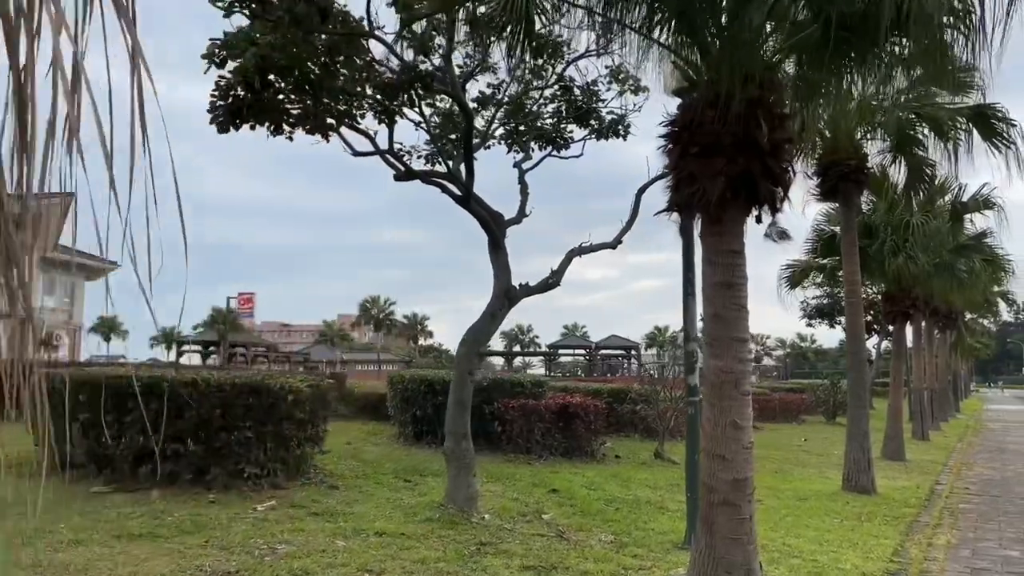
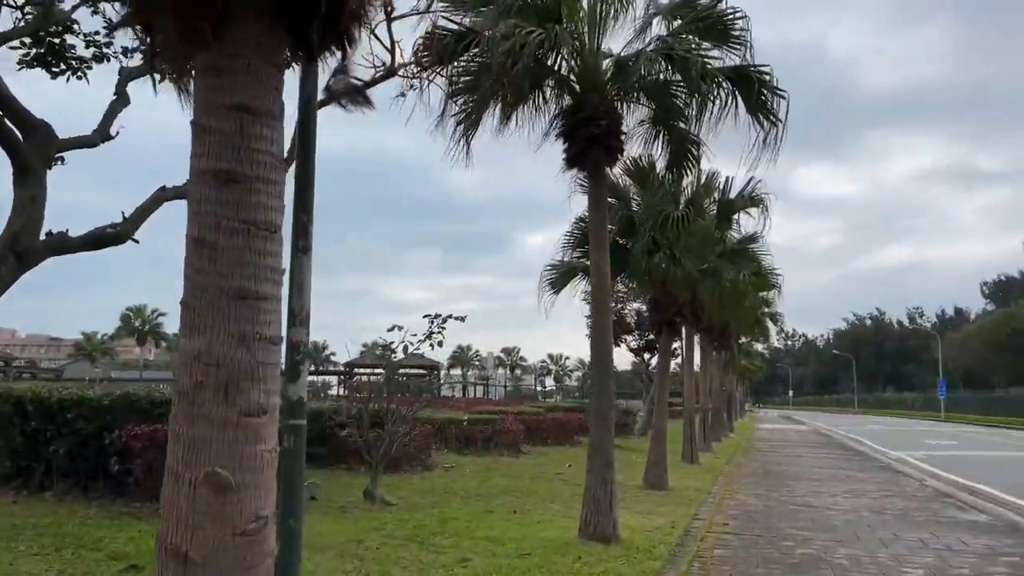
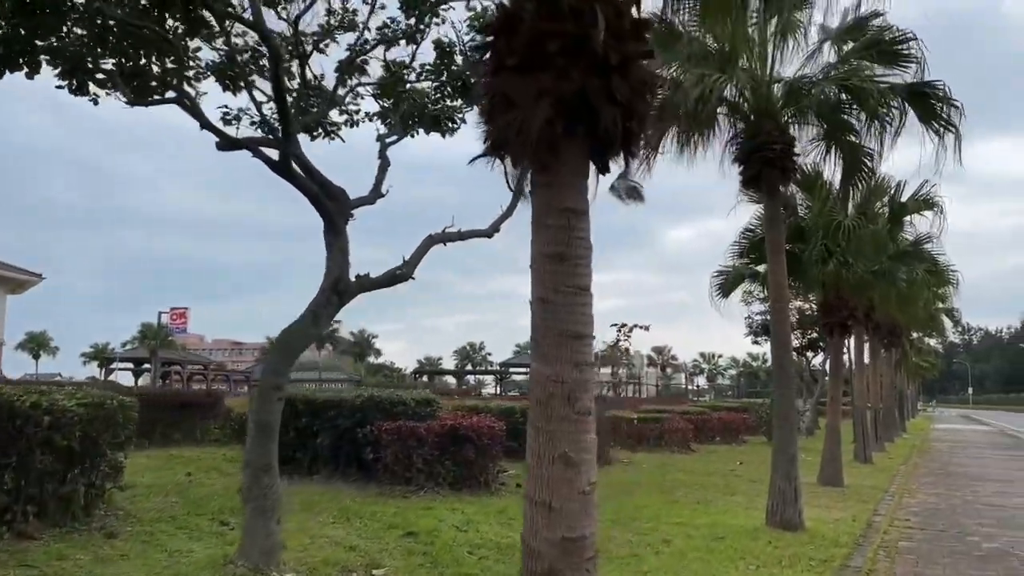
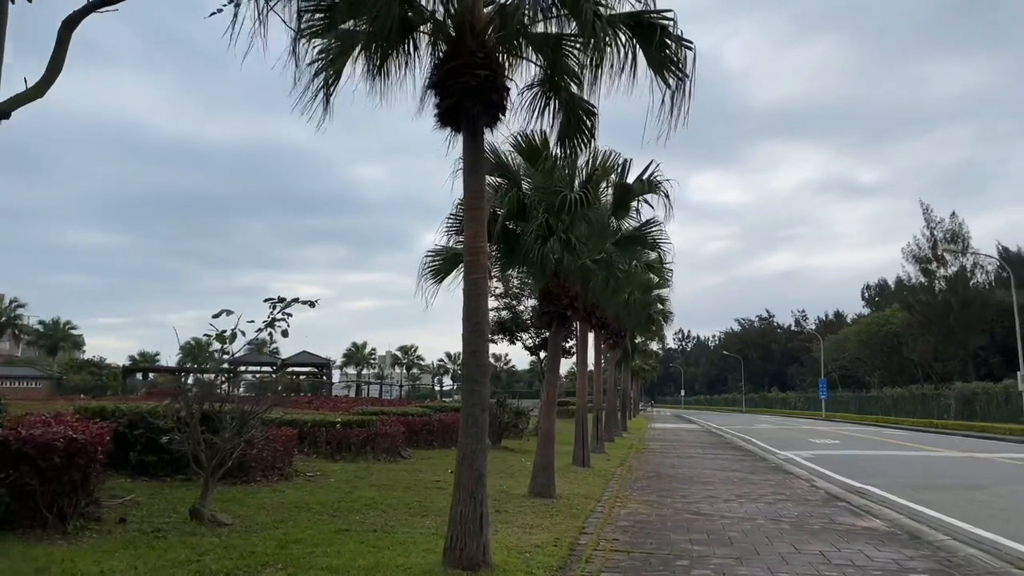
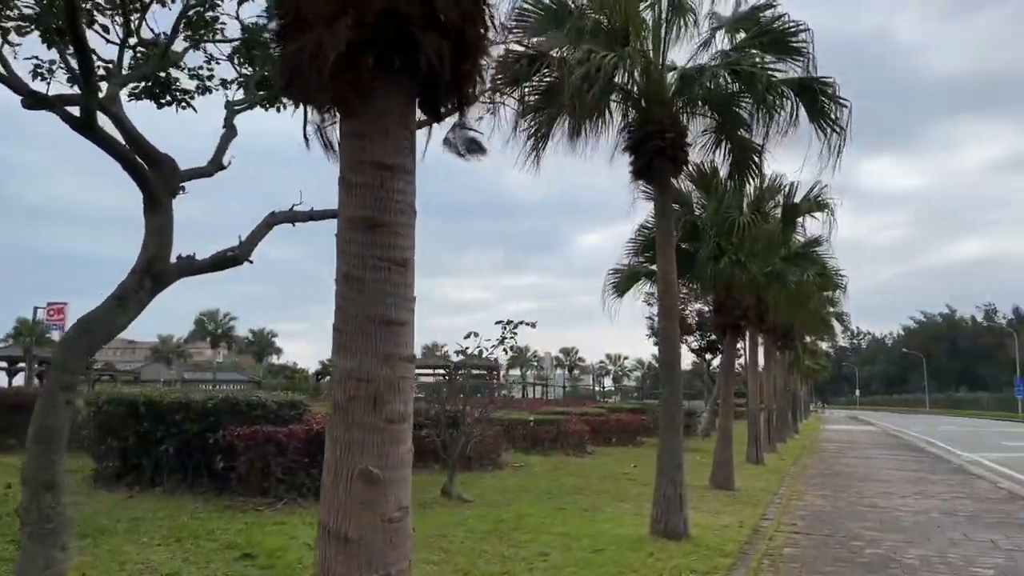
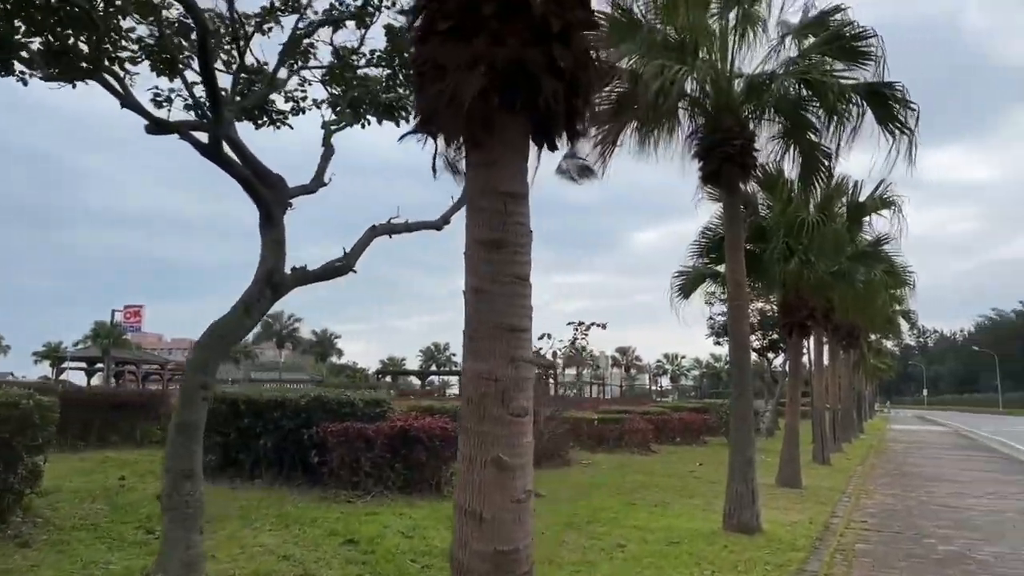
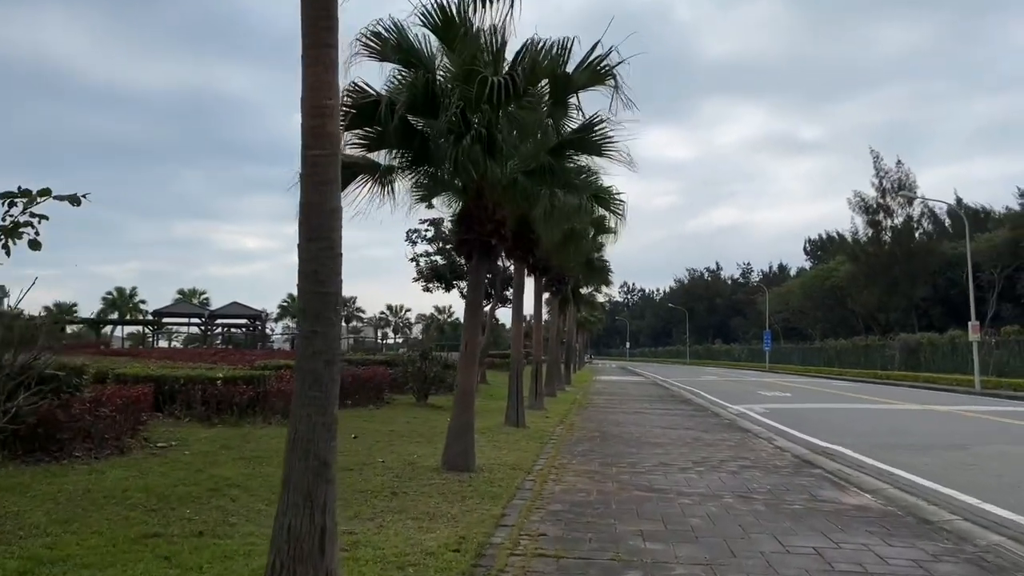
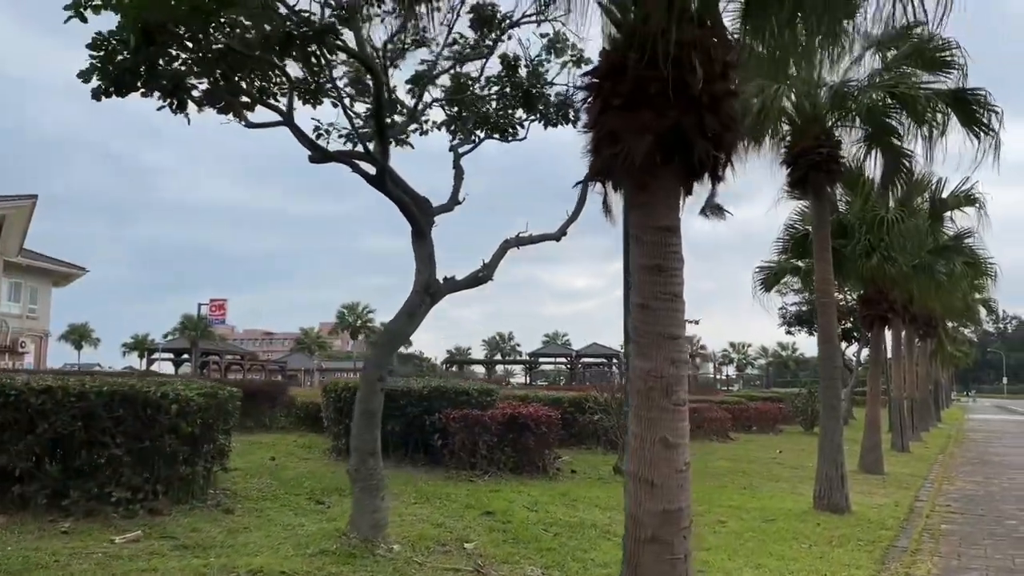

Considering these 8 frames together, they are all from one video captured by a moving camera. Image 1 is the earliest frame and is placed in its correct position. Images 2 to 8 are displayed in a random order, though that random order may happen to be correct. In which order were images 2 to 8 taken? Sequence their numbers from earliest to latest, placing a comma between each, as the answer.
8, 3, 6, 5, 2, 4, 7
